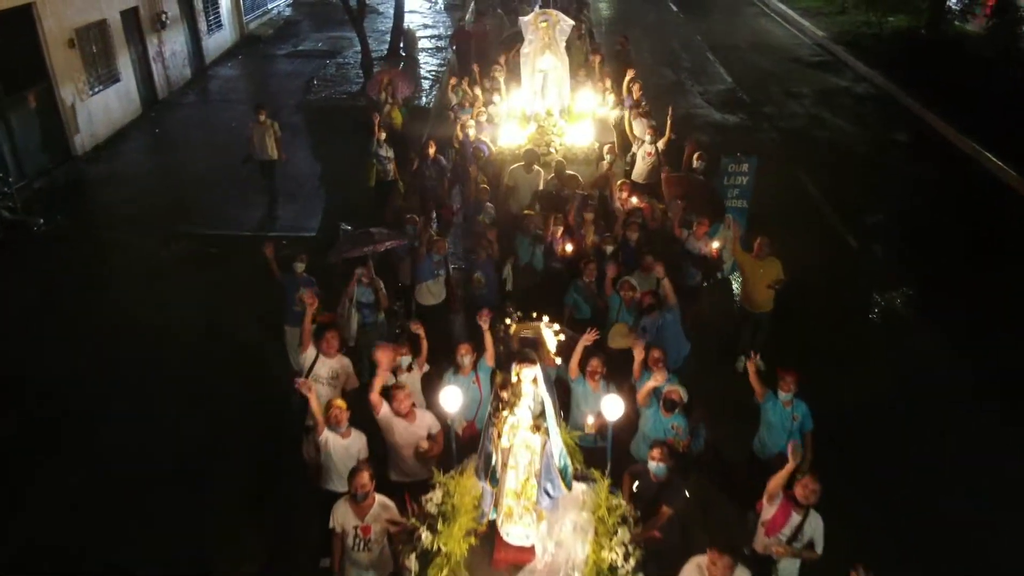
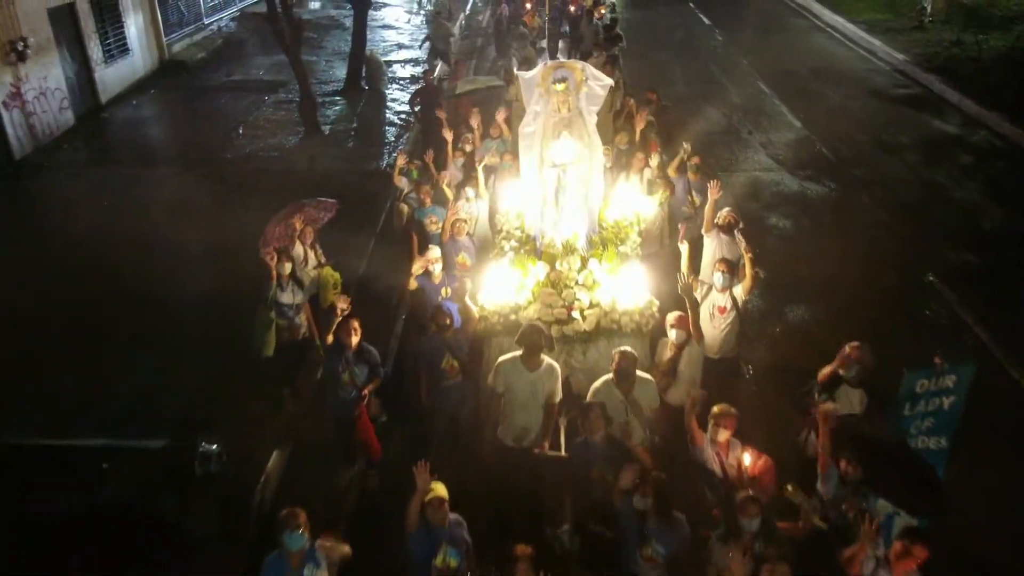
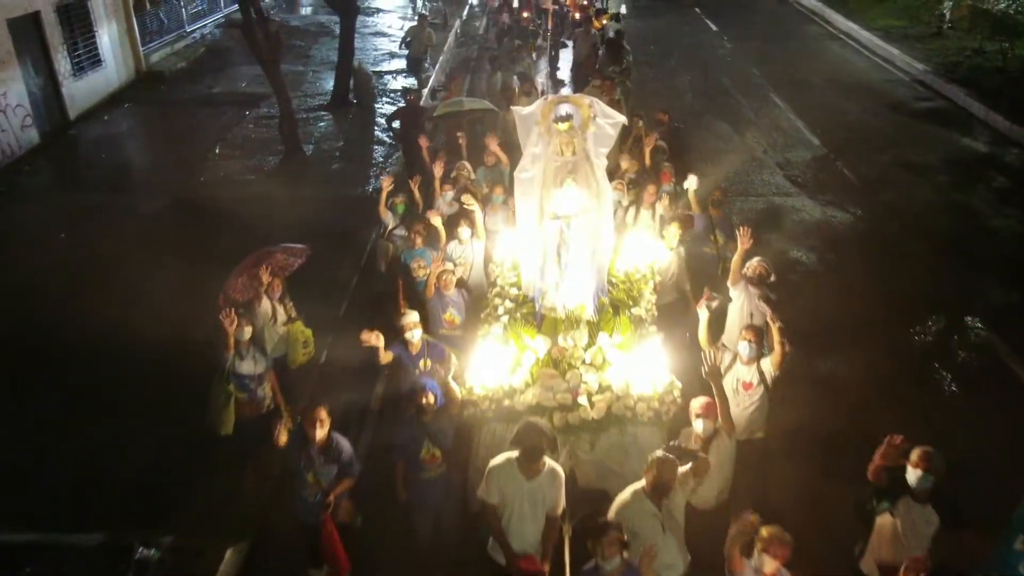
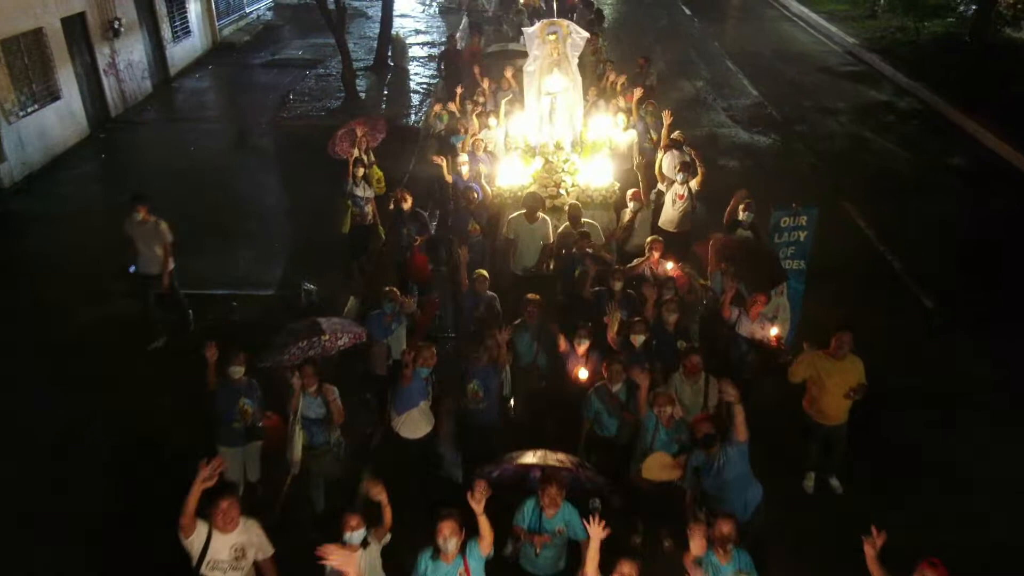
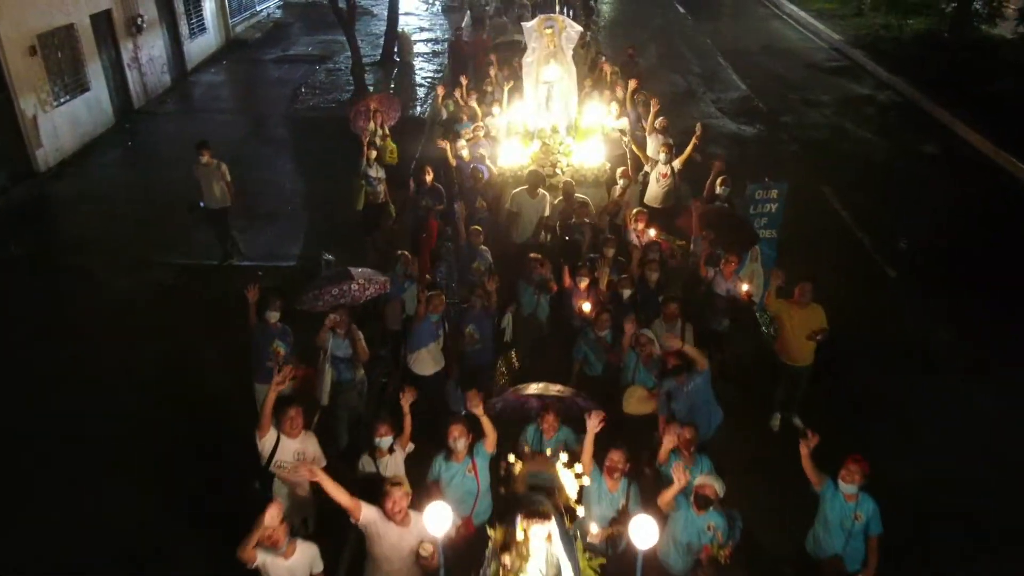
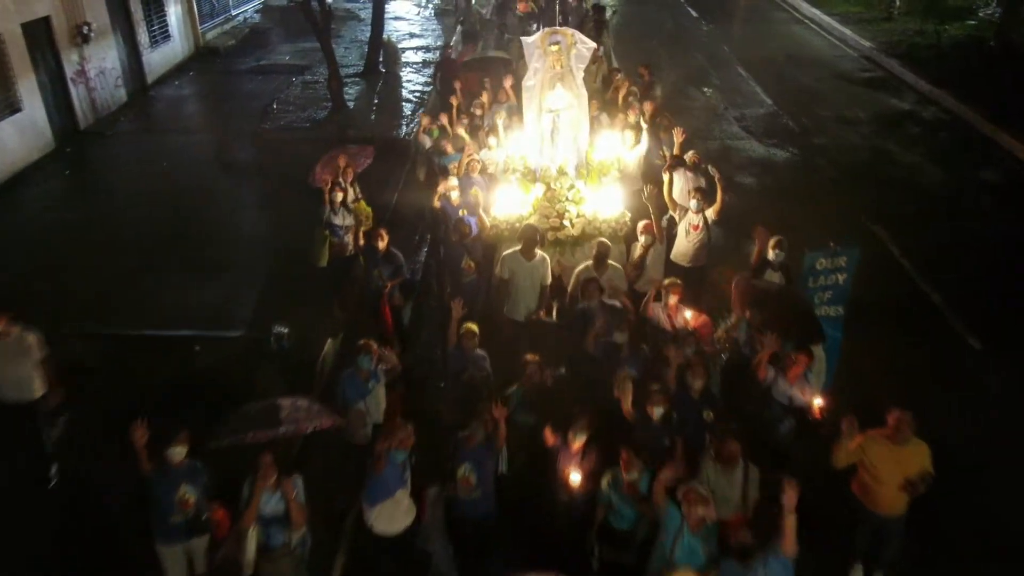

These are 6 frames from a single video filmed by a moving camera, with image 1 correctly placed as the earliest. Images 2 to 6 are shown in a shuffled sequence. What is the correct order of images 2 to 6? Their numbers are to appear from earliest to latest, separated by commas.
5, 4, 6, 2, 3
